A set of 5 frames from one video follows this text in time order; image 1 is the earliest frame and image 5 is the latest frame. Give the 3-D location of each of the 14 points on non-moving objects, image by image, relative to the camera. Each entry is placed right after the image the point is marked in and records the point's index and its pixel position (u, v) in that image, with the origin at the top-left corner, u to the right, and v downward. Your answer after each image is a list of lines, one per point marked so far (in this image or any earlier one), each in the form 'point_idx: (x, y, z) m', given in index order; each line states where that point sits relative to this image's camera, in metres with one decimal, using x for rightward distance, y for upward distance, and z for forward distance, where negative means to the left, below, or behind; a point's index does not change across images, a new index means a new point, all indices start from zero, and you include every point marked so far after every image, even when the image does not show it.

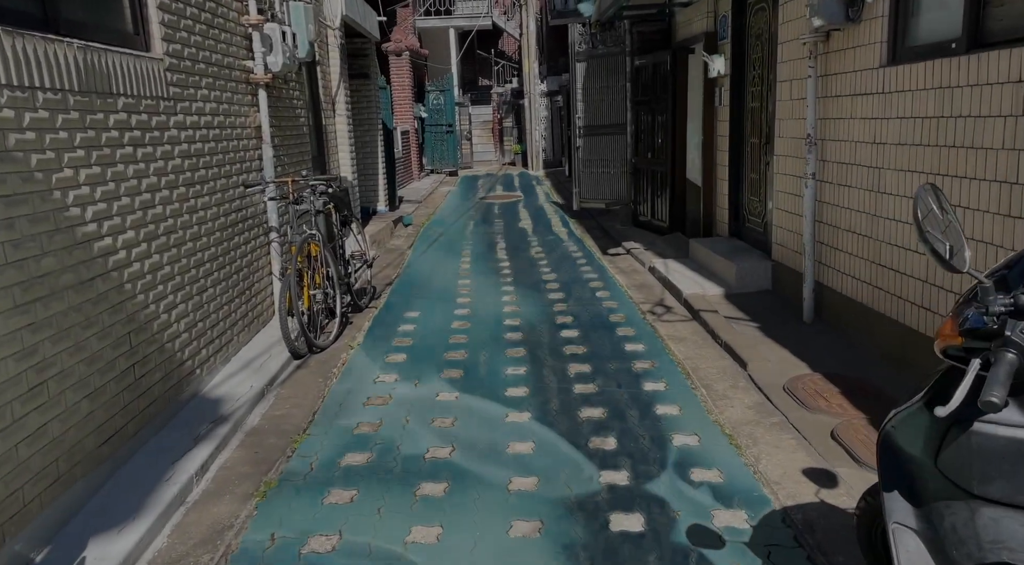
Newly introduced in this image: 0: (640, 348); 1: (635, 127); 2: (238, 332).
0: (+0.9, -0.4, +6.4) m
1: (+1.6, +2.0, +12.1) m
2: (-1.8, -0.3, +6.2) m
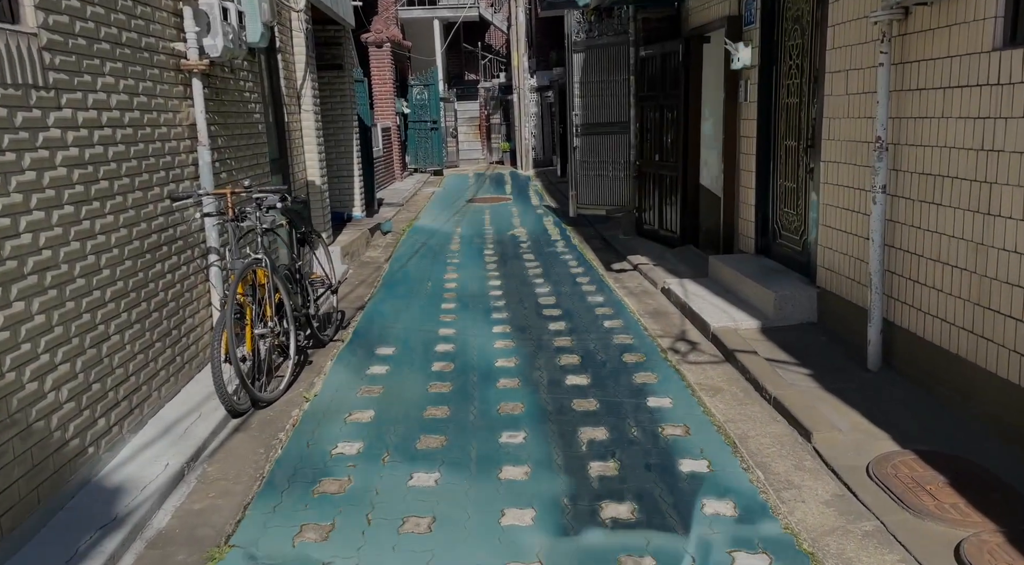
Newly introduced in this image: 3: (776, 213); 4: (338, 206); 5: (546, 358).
0: (+0.8, -0.7, +5.1) m
1: (+1.5, +1.8, +10.9) m
2: (-1.8, -0.5, +4.9) m
3: (+2.1, +0.5, +7.5) m
4: (-2.3, +1.0, +12.3) m
5: (+0.2, -0.5, +6.1) m
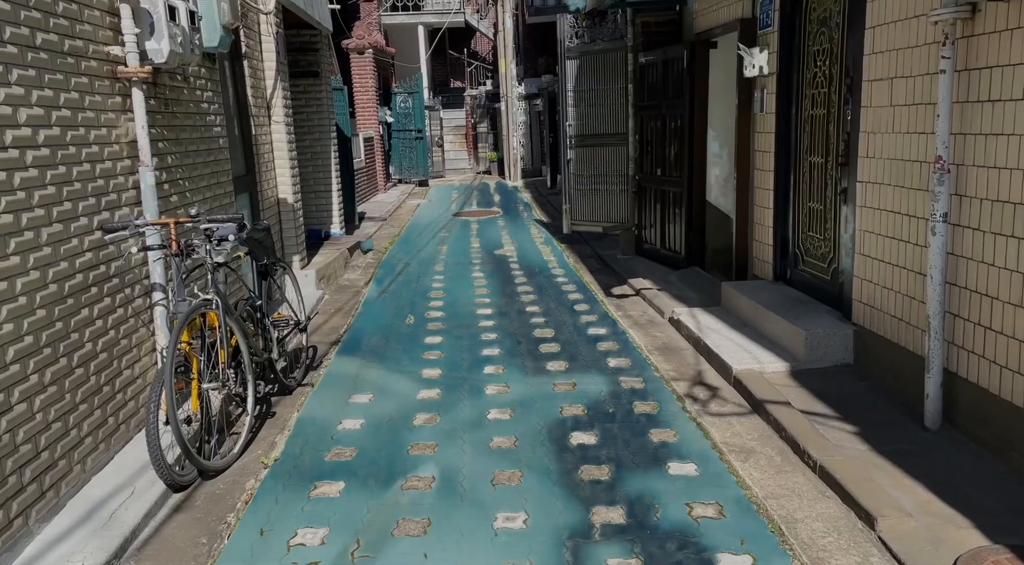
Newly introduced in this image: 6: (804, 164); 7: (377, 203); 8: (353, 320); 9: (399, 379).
0: (+0.8, -0.9, +4.4) m
1: (+1.3, +1.5, +10.1) m
2: (-1.8, -0.7, +4.1) m
3: (+2.0, +0.3, +6.7) m
4: (-2.4, +0.7, +11.5) m
5: (+0.2, -0.7, +5.3) m
6: (+2.0, +0.8, +6.5) m
7: (-2.5, +1.5, +17.3) m
8: (-1.3, -0.3, +8.0) m
9: (-0.7, -0.6, +6.0) m
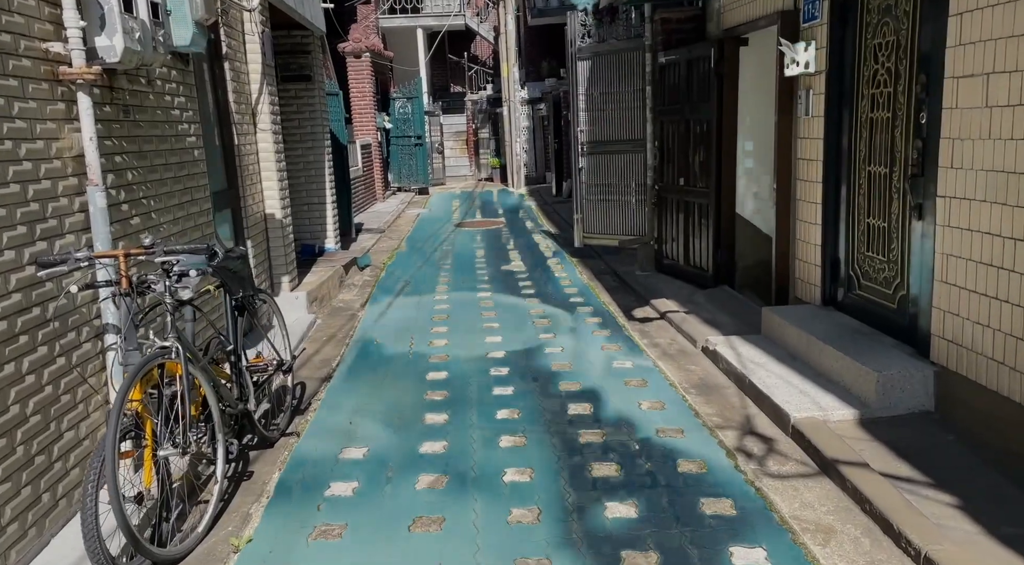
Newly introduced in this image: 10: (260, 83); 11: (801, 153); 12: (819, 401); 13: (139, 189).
0: (+0.9, -1.0, +3.5) m
1: (+1.4, +1.3, +9.3) m
2: (-1.7, -0.9, +3.2) m
3: (+2.1, +0.2, +5.9) m
4: (-2.3, +0.5, +10.7) m
5: (+0.3, -0.9, +4.5) m
6: (+2.1, +0.7, +5.7) m
7: (-2.4, +1.2, +16.5) m
8: (-1.3, -0.5, +7.2) m
9: (-0.6, -0.8, +5.2) m
10: (-2.1, +1.7, +8.0) m
11: (+2.0, +0.9, +6.5) m
12: (+1.6, -0.6, +4.9) m
13: (-2.0, +0.5, +5.0) m
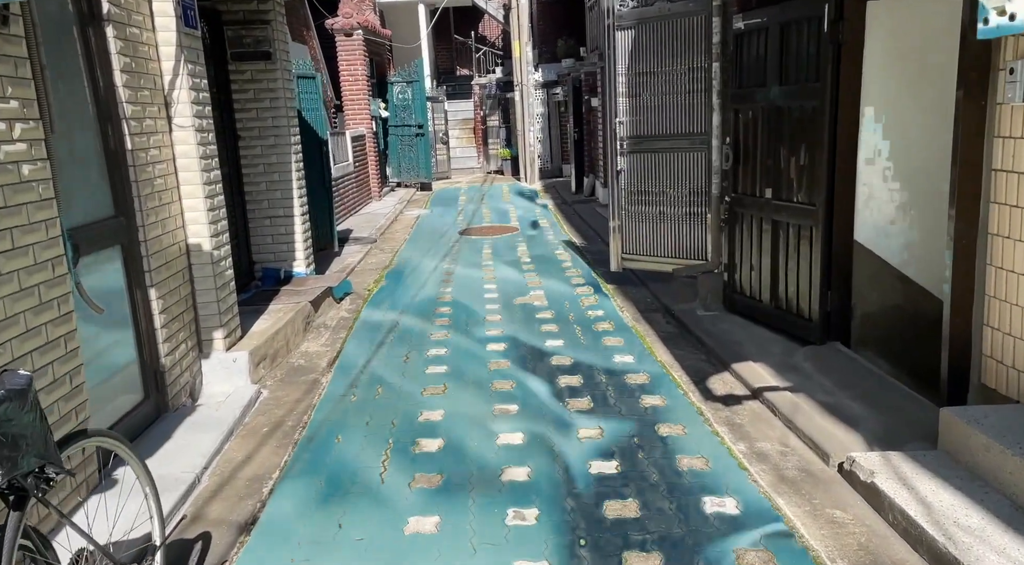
0: (+1.0, -1.4, +1.1) m
1: (+1.6, +1.0, +6.8) m
2: (-1.6, -1.4, +0.9) m
3: (+2.2, -0.2, +3.5) m
4: (-2.1, +0.2, +8.3) m
5: (+0.4, -1.3, +2.1) m
6: (+2.2, +0.3, +3.2) m
7: (-2.2, +1.0, +14.1) m
8: (-1.1, -0.9, +4.8) m
9: (-0.5, -1.2, +2.8) m
10: (-2.0, +1.3, +5.6) m
11: (+2.1, +0.5, +4.0) m
12: (+1.7, -1.0, +2.5) m
13: (-1.9, +0.1, +2.6) m
